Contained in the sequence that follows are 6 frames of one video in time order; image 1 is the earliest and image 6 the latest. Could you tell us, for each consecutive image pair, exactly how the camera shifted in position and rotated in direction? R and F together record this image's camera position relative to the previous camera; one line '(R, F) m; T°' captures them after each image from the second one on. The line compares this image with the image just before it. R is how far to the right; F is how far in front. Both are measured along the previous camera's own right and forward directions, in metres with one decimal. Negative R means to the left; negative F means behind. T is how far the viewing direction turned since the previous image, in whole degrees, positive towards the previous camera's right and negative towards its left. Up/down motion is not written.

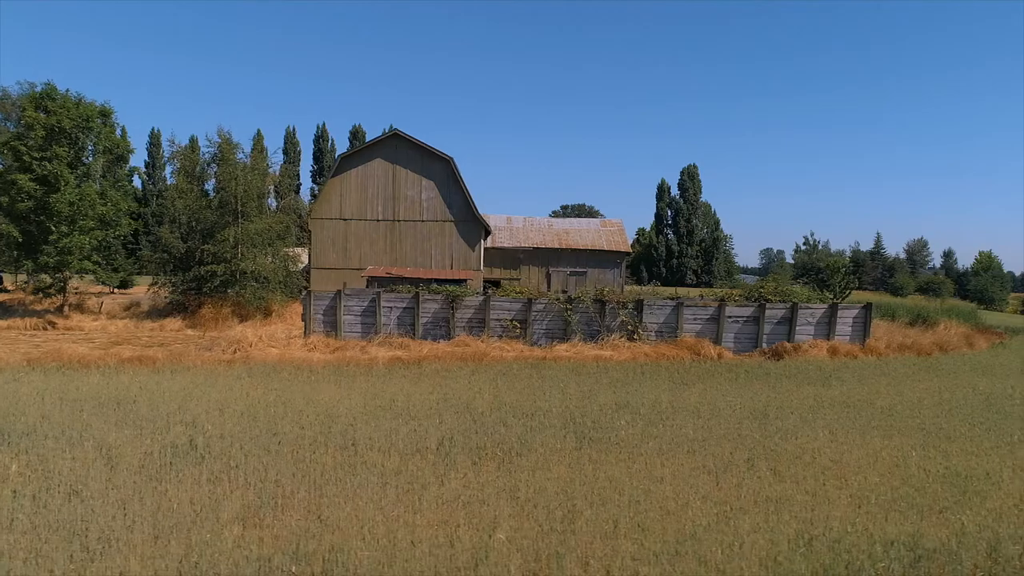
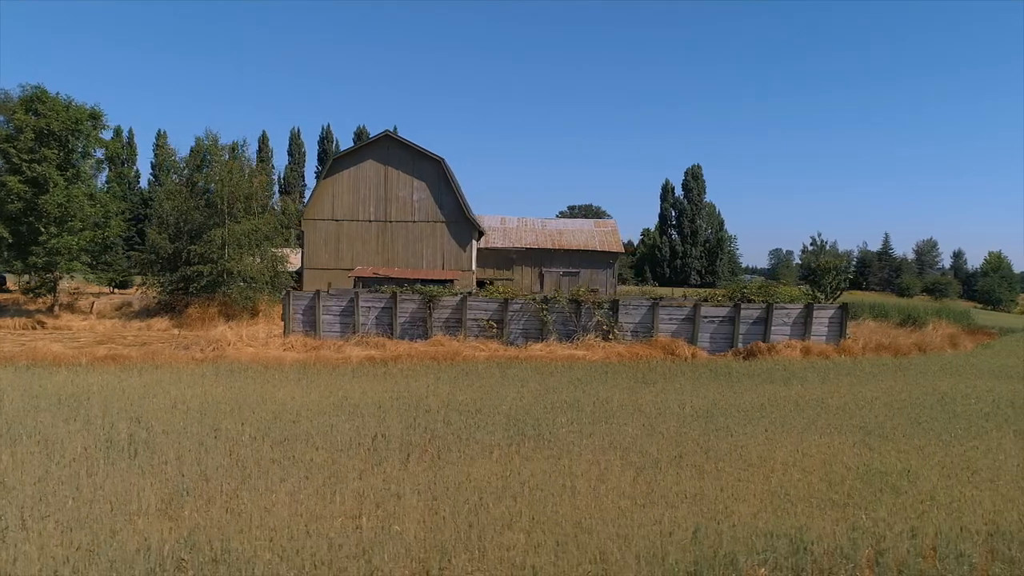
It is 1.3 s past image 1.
(+0.8, -0.1) m; 0°
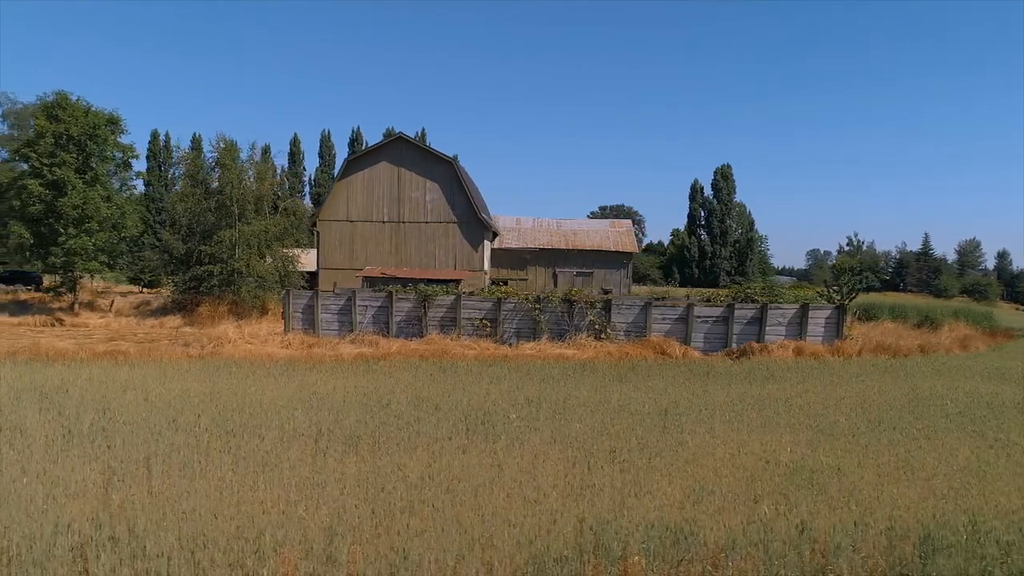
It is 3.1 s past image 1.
(+1.0, -0.2) m; -3°
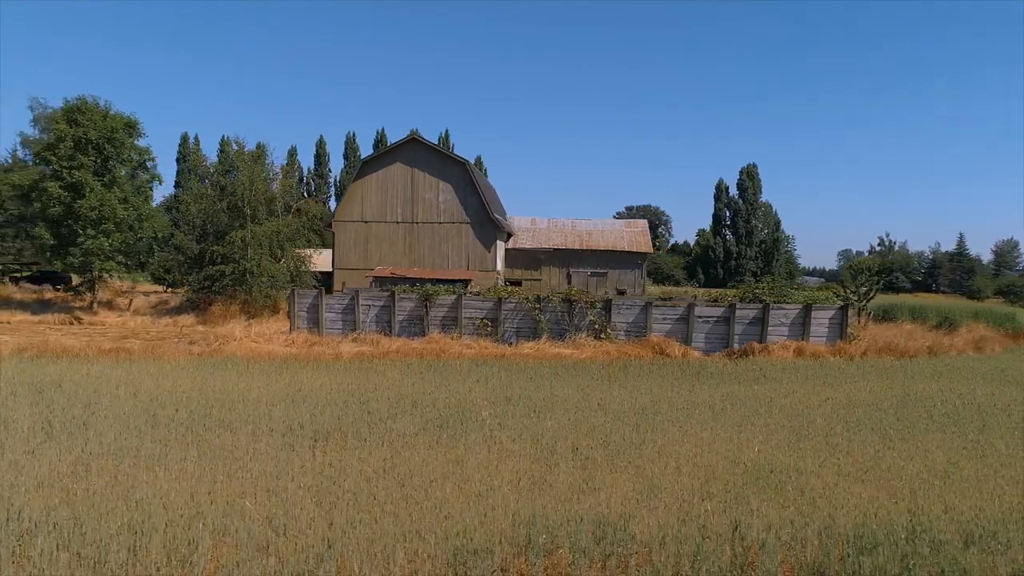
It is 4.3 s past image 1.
(+0.6, -0.1) m; -2°
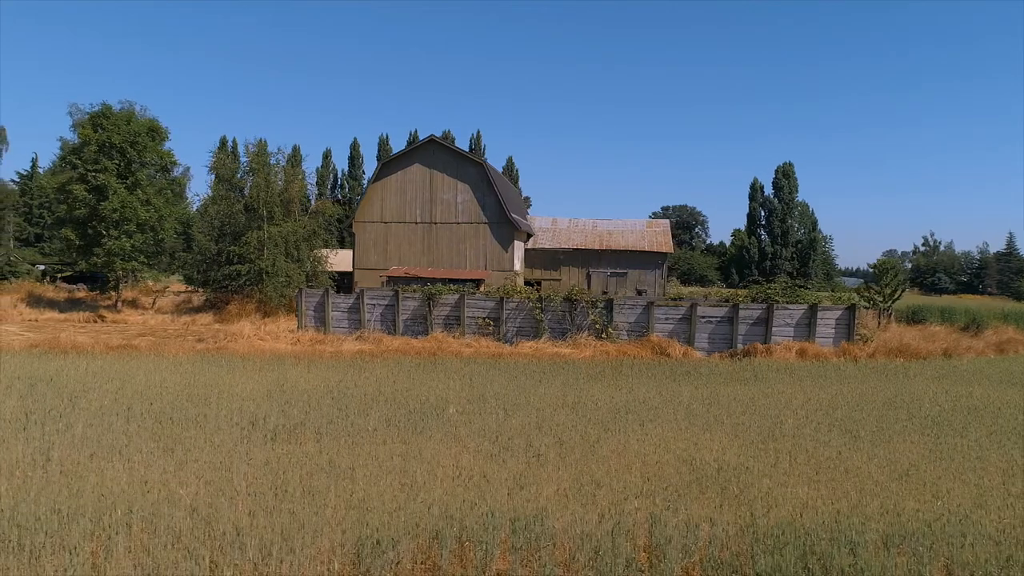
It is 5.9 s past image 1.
(+0.8, 0.0) m; -3°
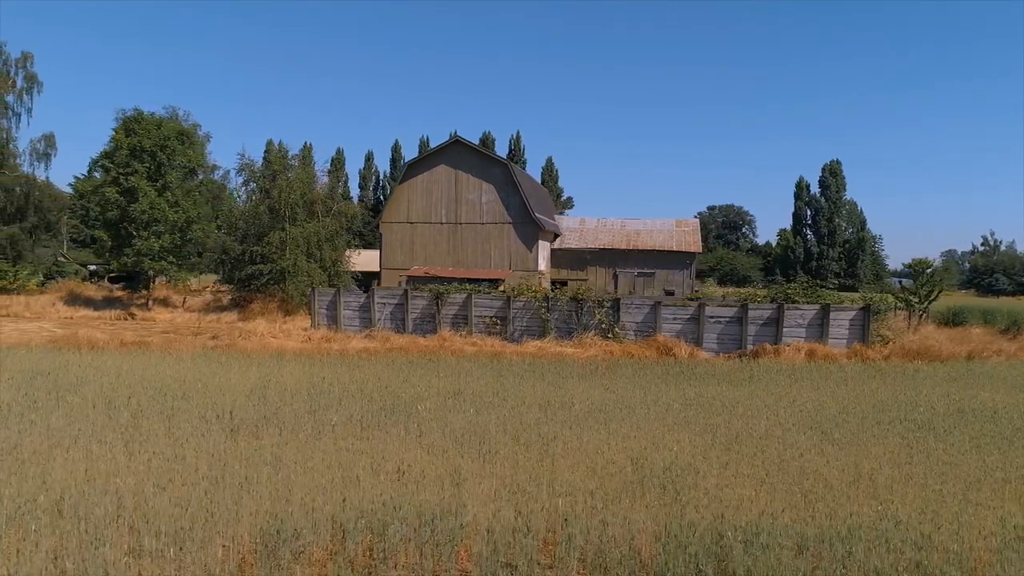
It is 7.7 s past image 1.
(+0.9, 0.0) m; -4°
